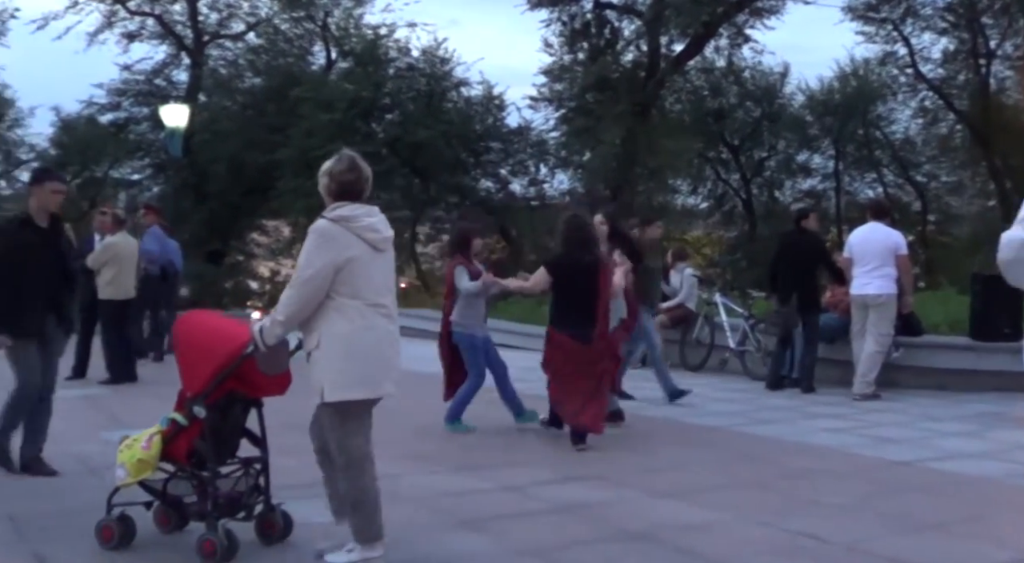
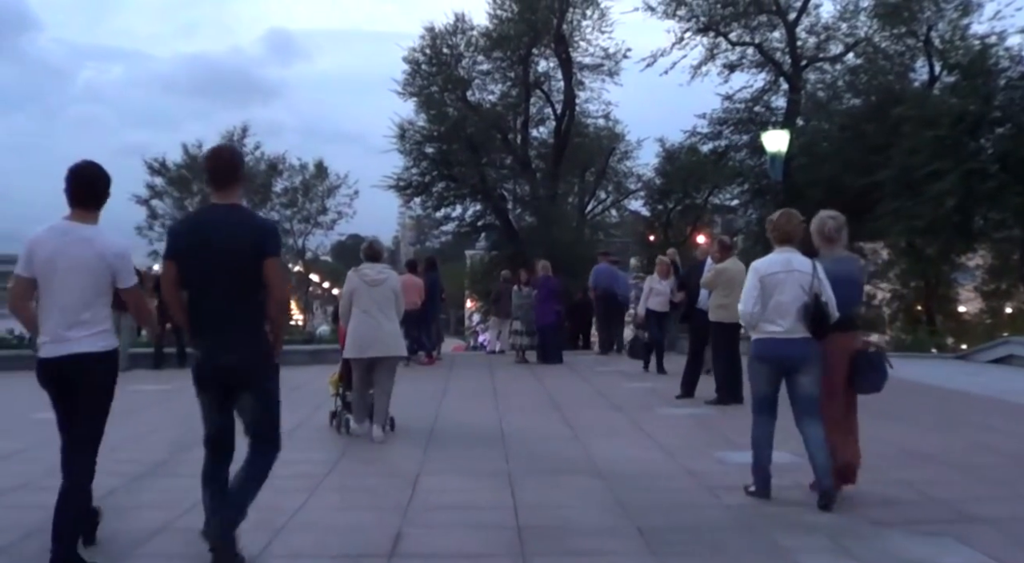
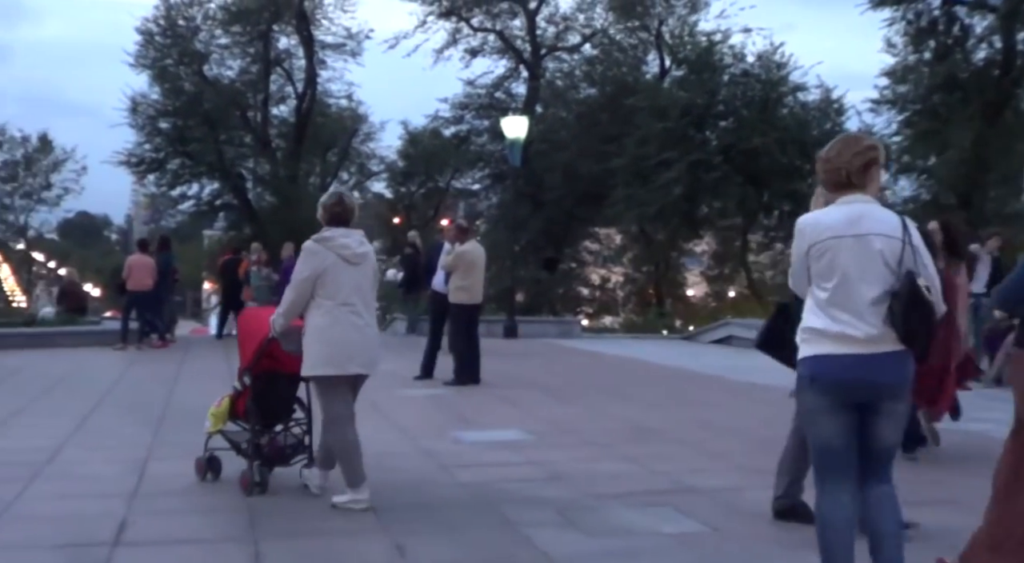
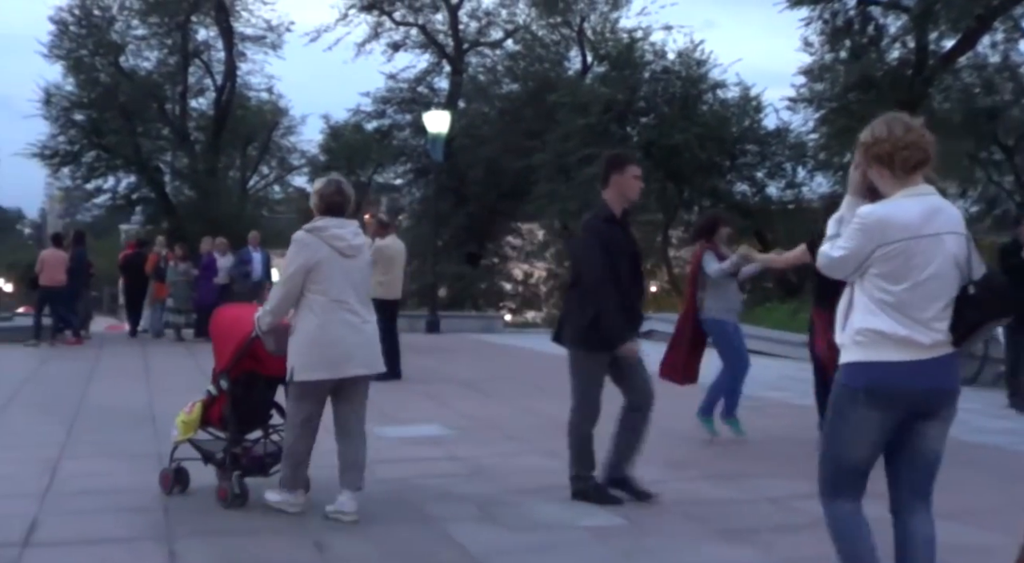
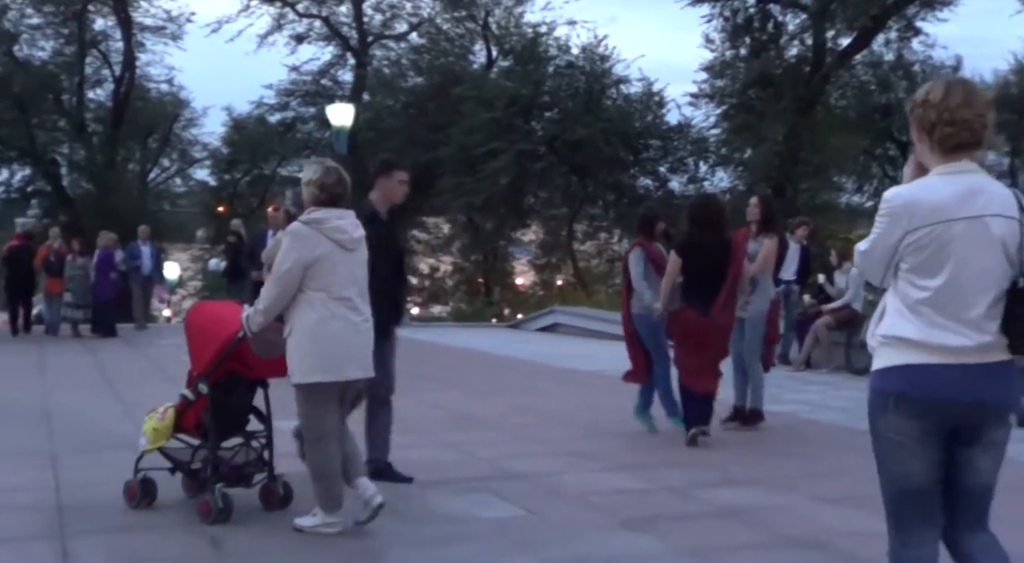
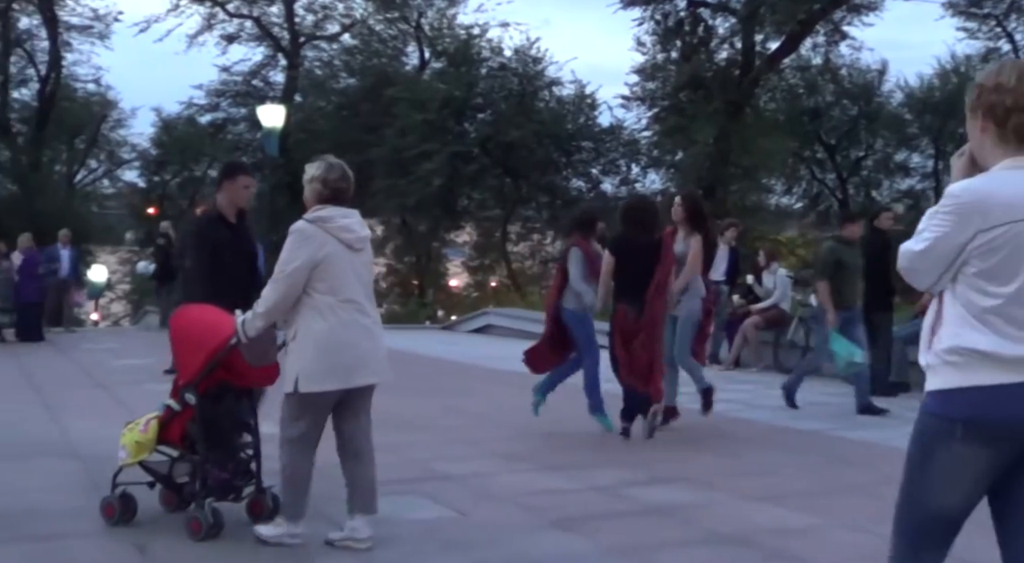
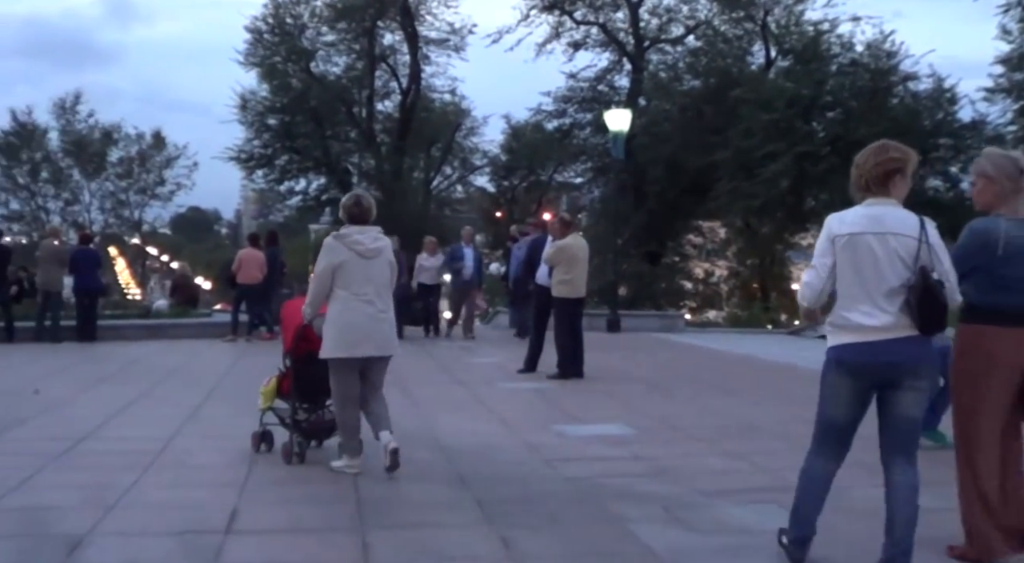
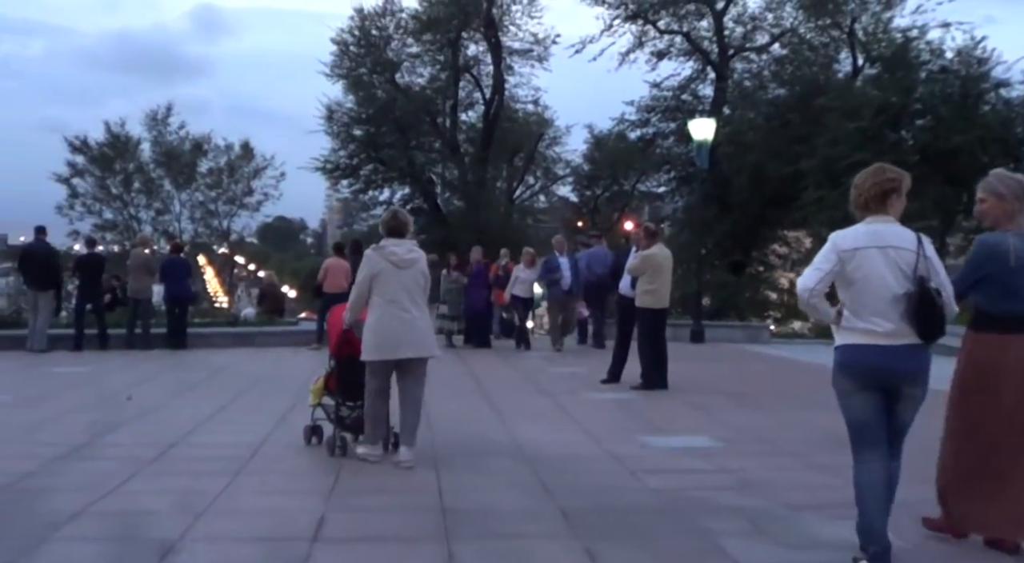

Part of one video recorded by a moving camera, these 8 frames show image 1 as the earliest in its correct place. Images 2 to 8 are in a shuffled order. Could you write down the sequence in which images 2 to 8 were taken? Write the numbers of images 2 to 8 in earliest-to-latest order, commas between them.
6, 5, 4, 3, 7, 8, 2
